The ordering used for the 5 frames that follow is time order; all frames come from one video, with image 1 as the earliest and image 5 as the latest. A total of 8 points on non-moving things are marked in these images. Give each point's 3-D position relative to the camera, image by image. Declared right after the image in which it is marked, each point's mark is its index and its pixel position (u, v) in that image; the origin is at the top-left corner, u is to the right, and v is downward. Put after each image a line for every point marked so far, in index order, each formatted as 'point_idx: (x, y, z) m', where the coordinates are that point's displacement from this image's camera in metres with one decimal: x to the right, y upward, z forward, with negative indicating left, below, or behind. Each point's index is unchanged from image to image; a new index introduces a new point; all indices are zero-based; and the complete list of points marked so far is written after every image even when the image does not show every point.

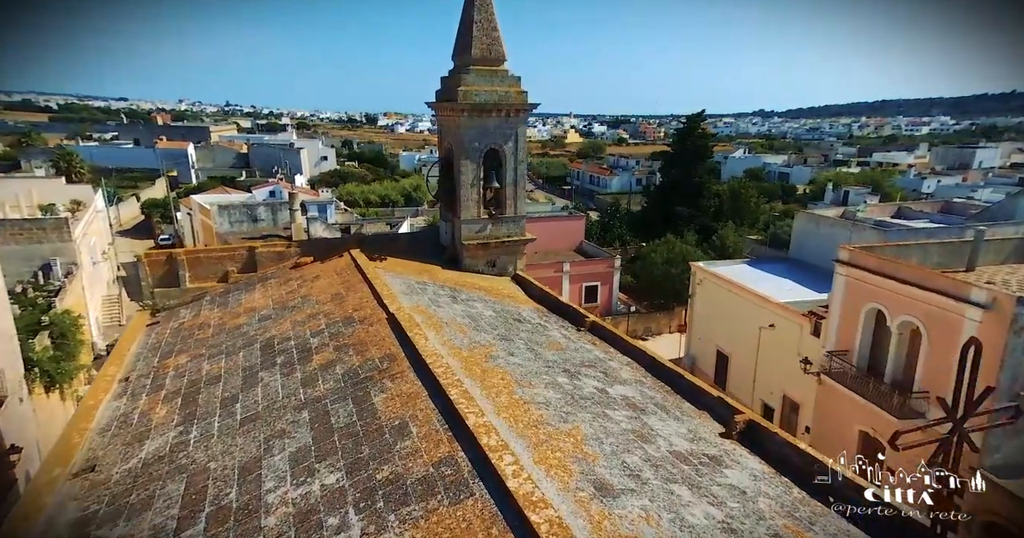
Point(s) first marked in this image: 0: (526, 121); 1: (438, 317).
0: (+0.3, +2.9, +11.9) m
1: (-1.0, -0.7, +8.2) m
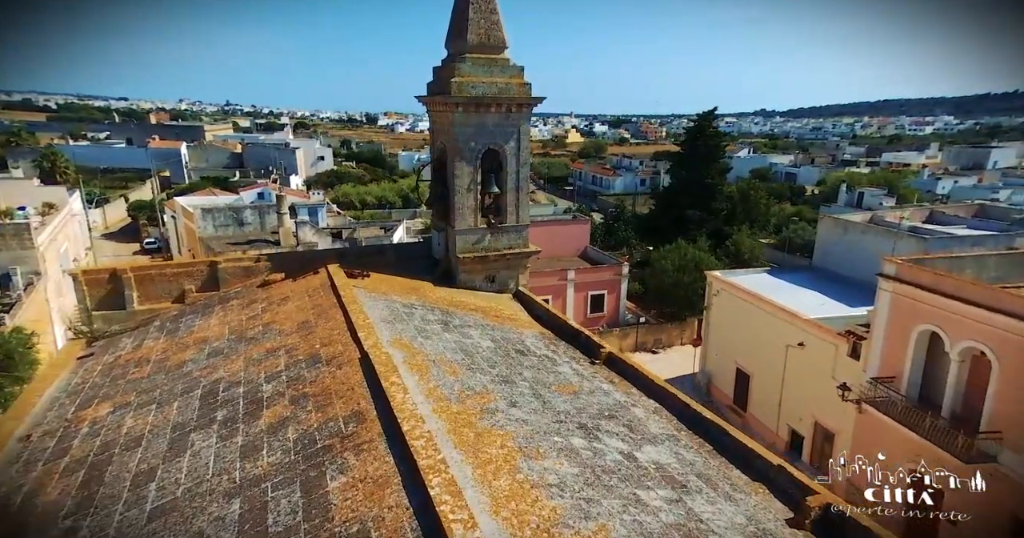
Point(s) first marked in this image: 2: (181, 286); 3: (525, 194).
0: (+0.3, +2.6, +10.4) m
1: (-1.0, -1.0, +6.7) m
2: (-5.3, -0.3, +9.3) m
3: (+0.2, +1.3, +10.8) m
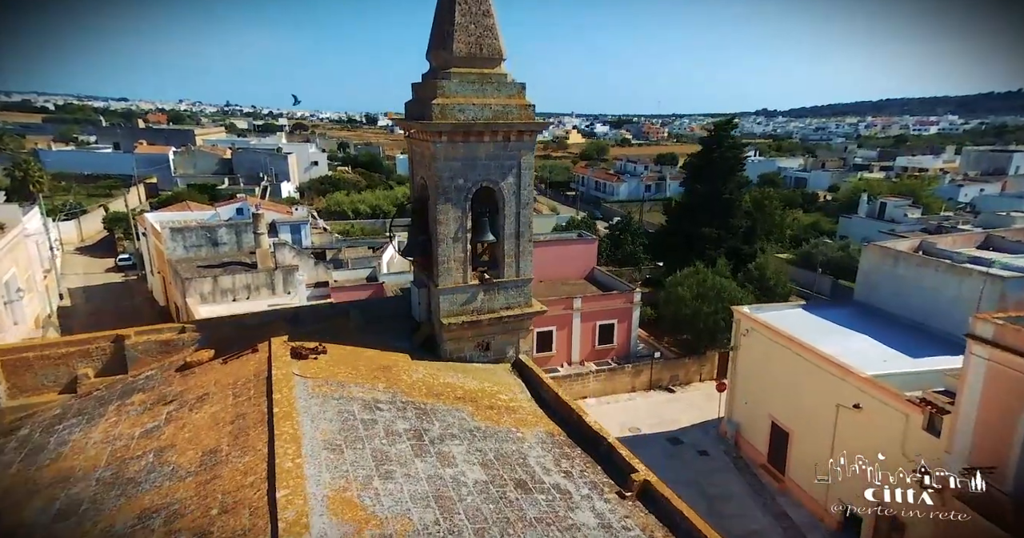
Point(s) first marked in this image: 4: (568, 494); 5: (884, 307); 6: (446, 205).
0: (+0.3, +1.7, +8.1) m
1: (-1.0, -1.9, +4.4) m
2: (-5.3, -1.2, +7.1) m
3: (+0.2, +0.4, +8.5) m
4: (+0.5, -2.2, +5.7) m
5: (+9.9, -1.0, +15.6) m
6: (-0.9, +0.9, +7.9) m
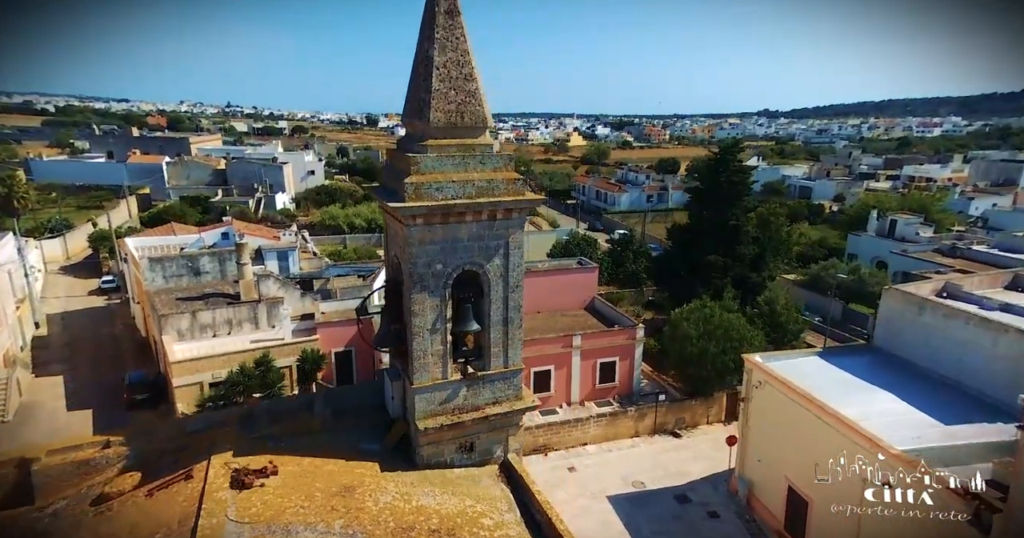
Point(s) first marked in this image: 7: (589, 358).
0: (+0.1, +0.5, +7.0) m
1: (-1.2, -3.1, +3.3) m
2: (-5.5, -2.4, +5.9) m
3: (0.0, -0.8, +7.4) m
4: (+0.4, -3.3, +4.5) m
5: (+9.8, -2.2, +14.5) m
6: (-1.1, -0.3, +6.8) m
7: (+2.6, -2.9, +19.3) m
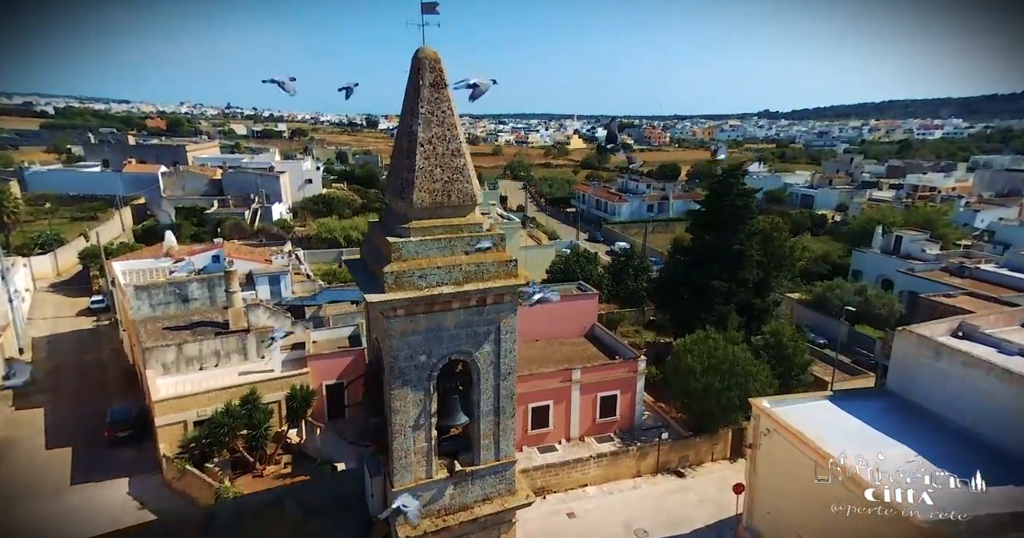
0: (0.0, -0.5, +6.3) m
1: (-1.3, -4.1, +2.6) m
2: (-5.6, -3.3, +5.3) m
3: (-0.1, -1.7, +6.7) m
4: (+0.3, -4.3, +3.8) m
5: (+9.7, -3.2, +13.8) m
6: (-1.2, -1.3, +6.1) m
7: (+2.5, -3.9, +18.6) m
